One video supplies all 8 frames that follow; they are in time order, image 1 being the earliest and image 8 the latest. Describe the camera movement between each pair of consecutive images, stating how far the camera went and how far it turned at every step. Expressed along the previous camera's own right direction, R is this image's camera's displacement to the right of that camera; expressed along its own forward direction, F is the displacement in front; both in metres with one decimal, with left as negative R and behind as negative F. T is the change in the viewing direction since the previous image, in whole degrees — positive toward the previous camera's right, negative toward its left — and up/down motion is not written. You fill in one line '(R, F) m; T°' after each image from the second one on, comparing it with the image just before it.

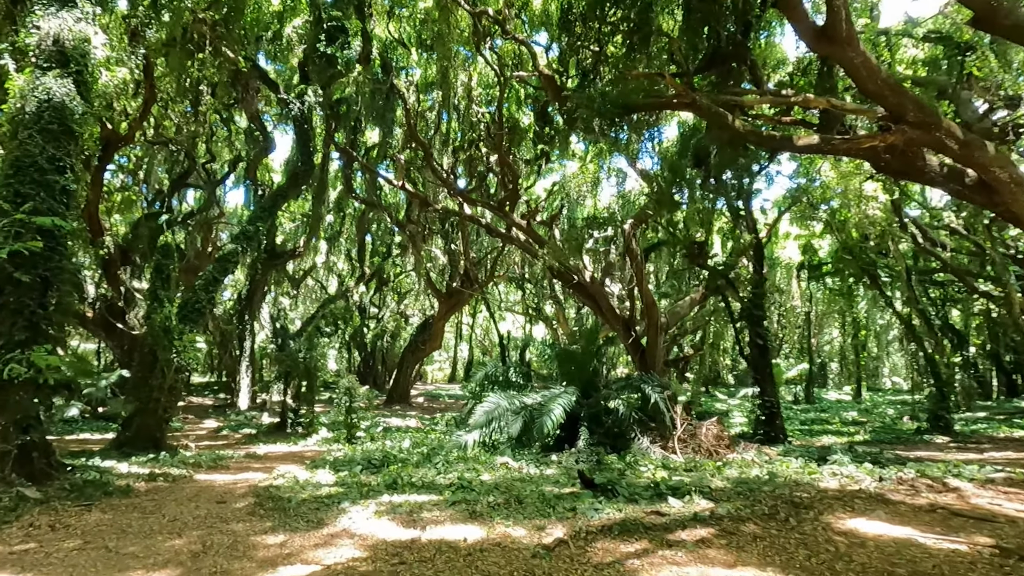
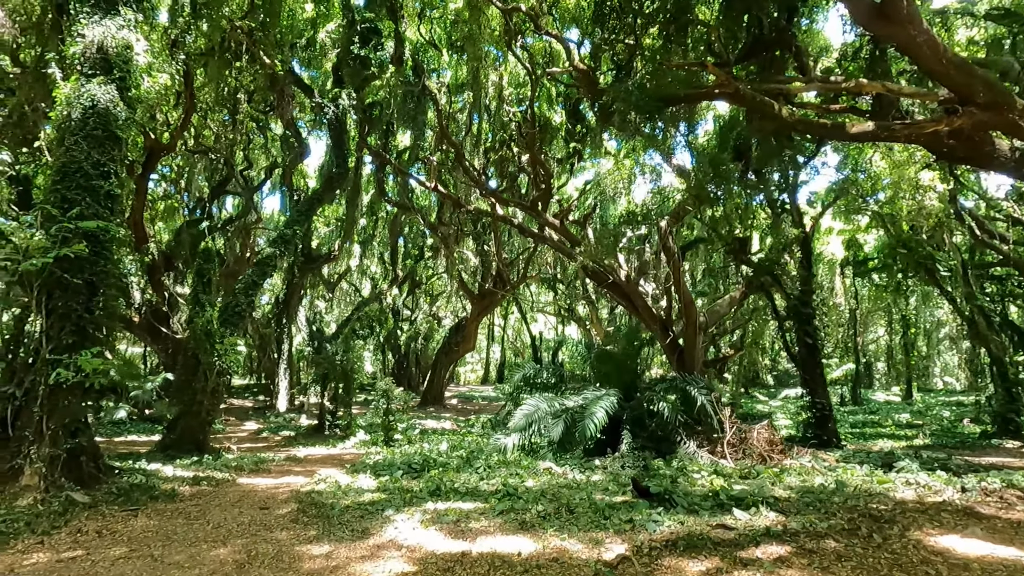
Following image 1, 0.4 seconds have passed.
(-0.1, +0.1) m; -3°
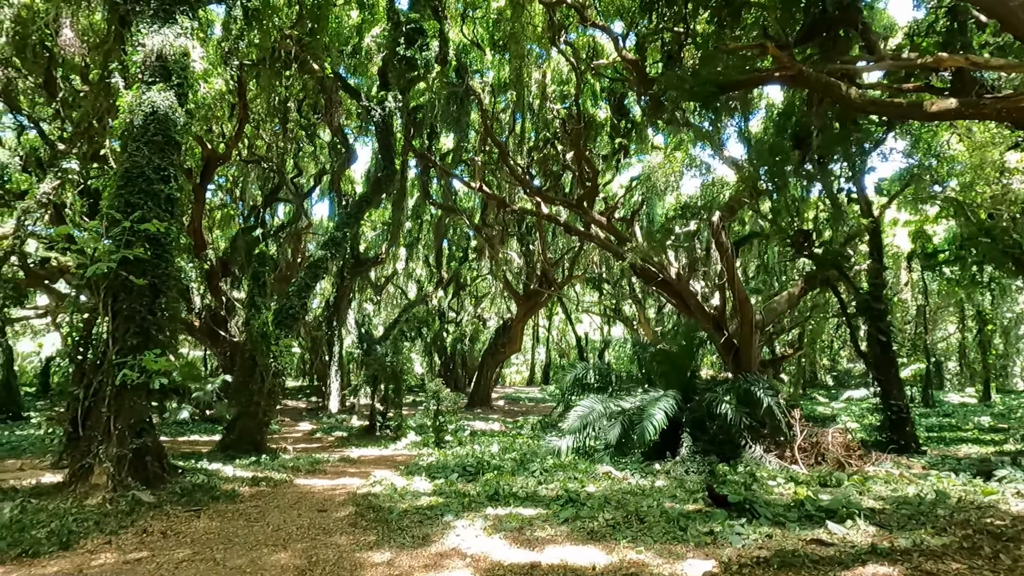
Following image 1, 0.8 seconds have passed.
(-0.1, +0.1) m; -5°
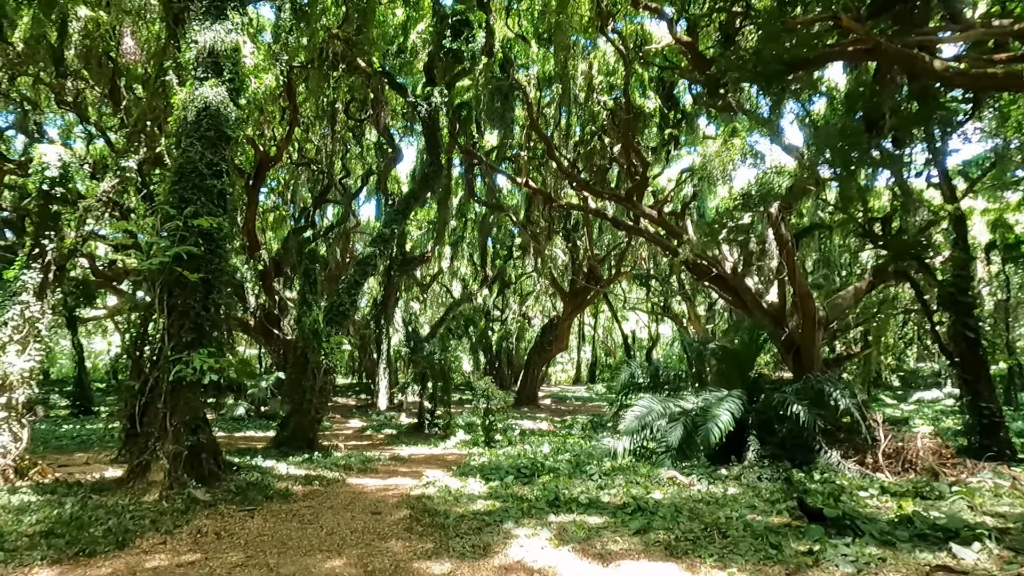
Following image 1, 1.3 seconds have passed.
(-0.1, +0.2) m; -5°
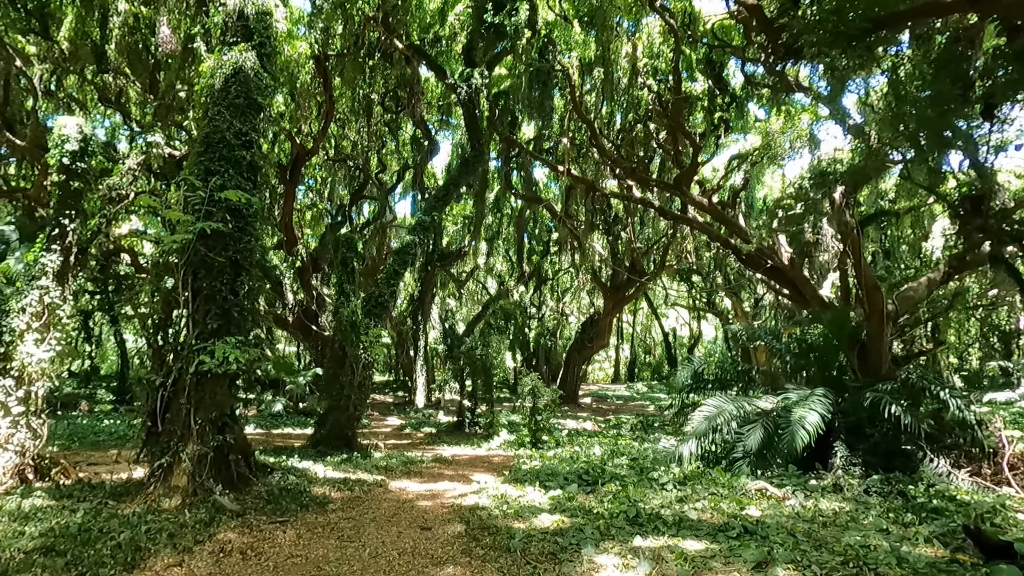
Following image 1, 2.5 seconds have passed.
(-0.2, +0.5) m; -4°
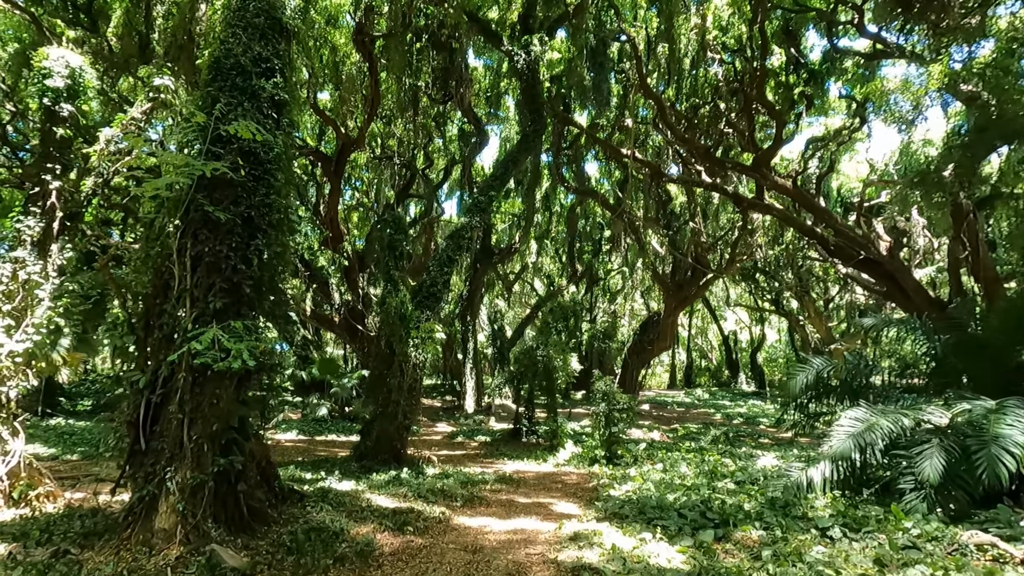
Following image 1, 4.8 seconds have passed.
(-0.3, +0.9) m; -5°
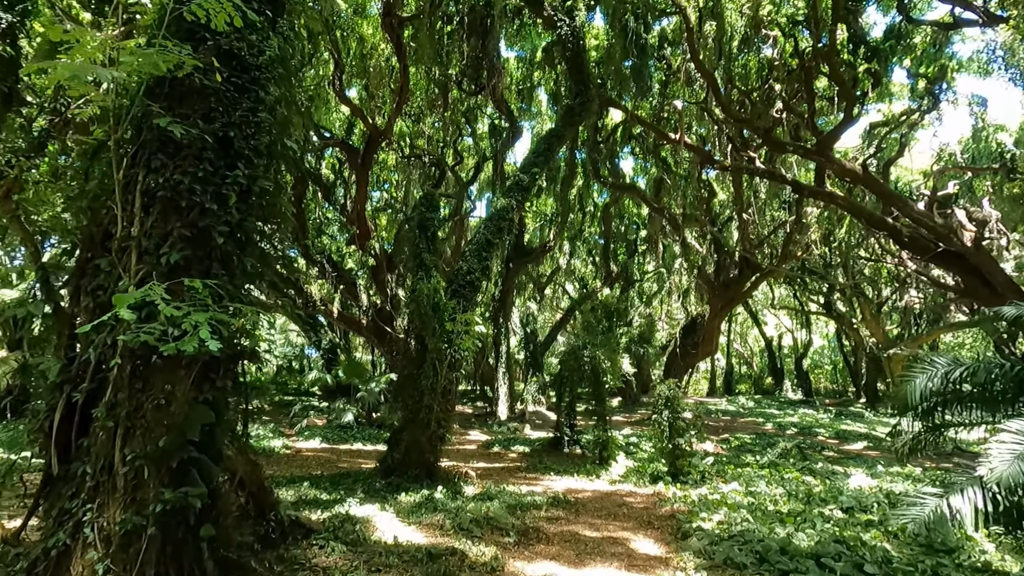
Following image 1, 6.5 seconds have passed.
(-0.2, +0.7) m; -3°
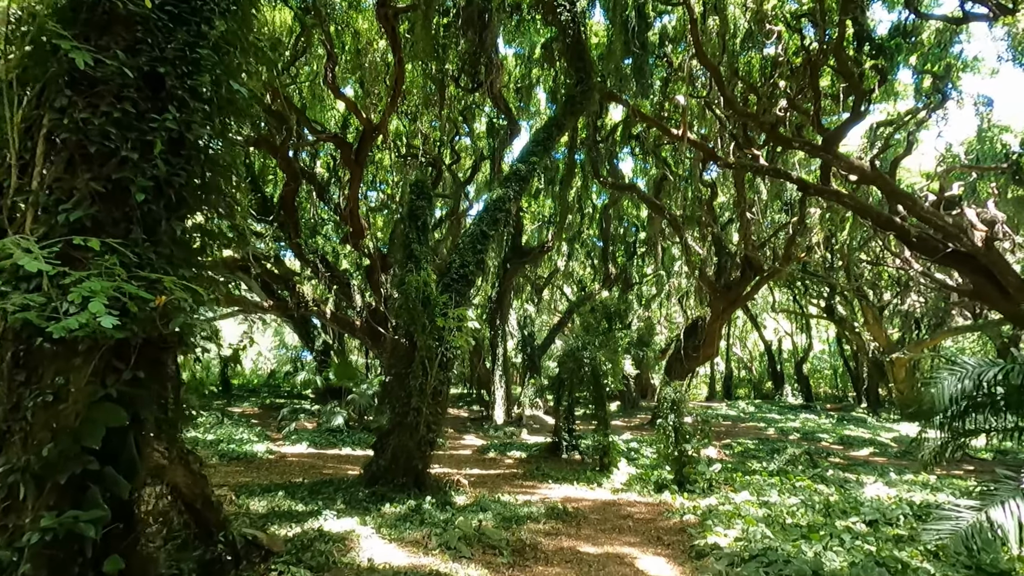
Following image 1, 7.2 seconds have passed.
(0.0, +0.3) m; 0°
